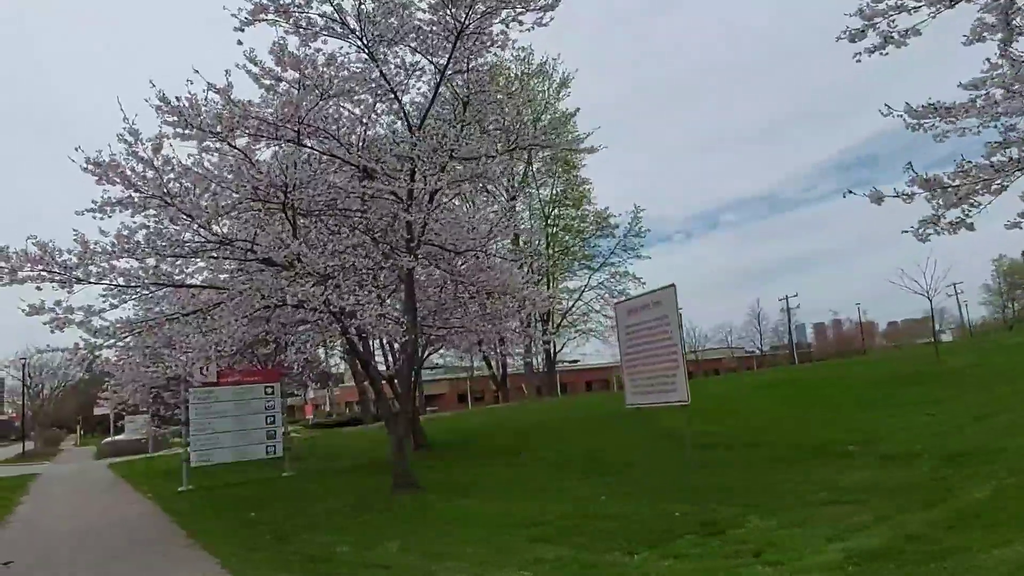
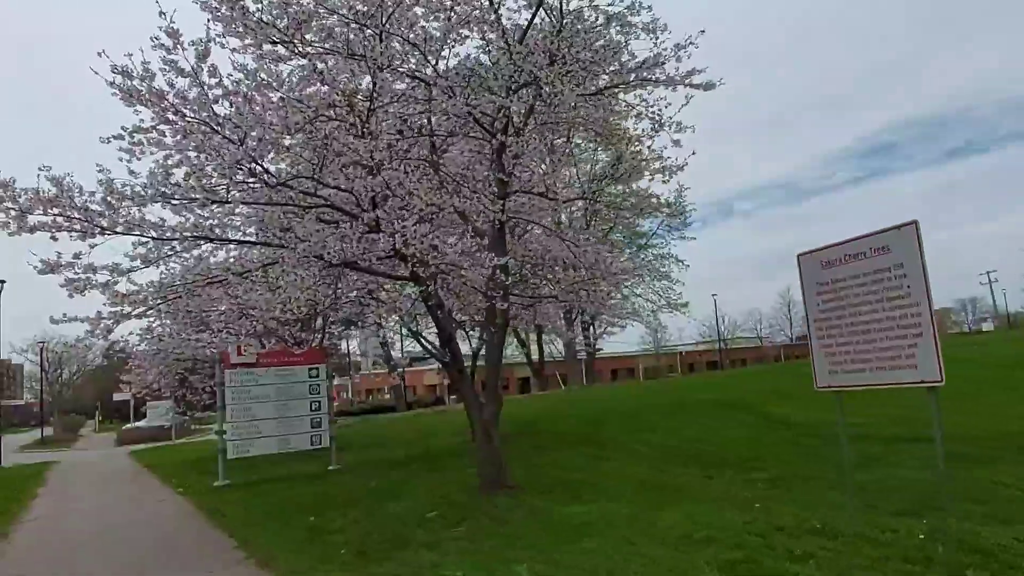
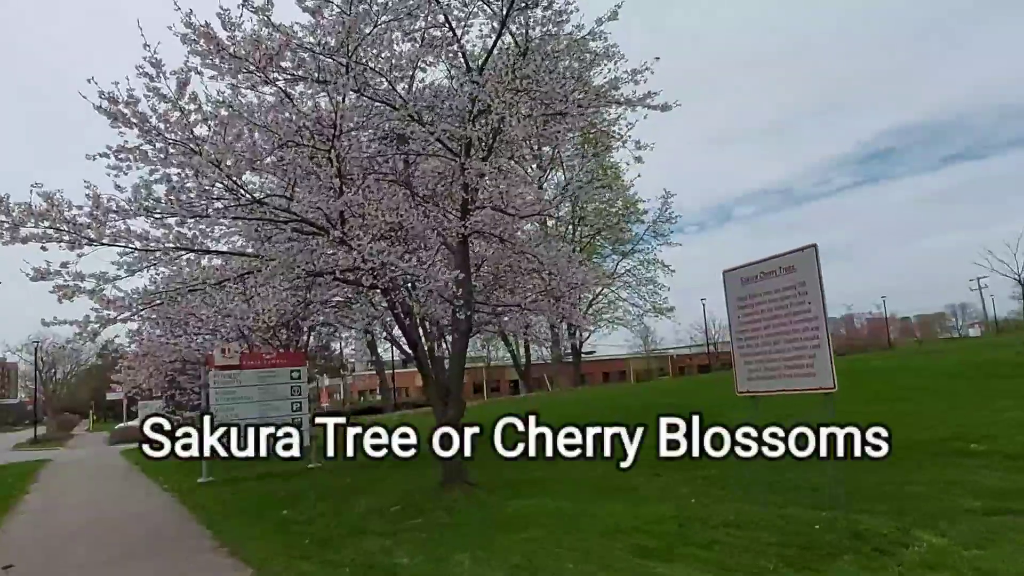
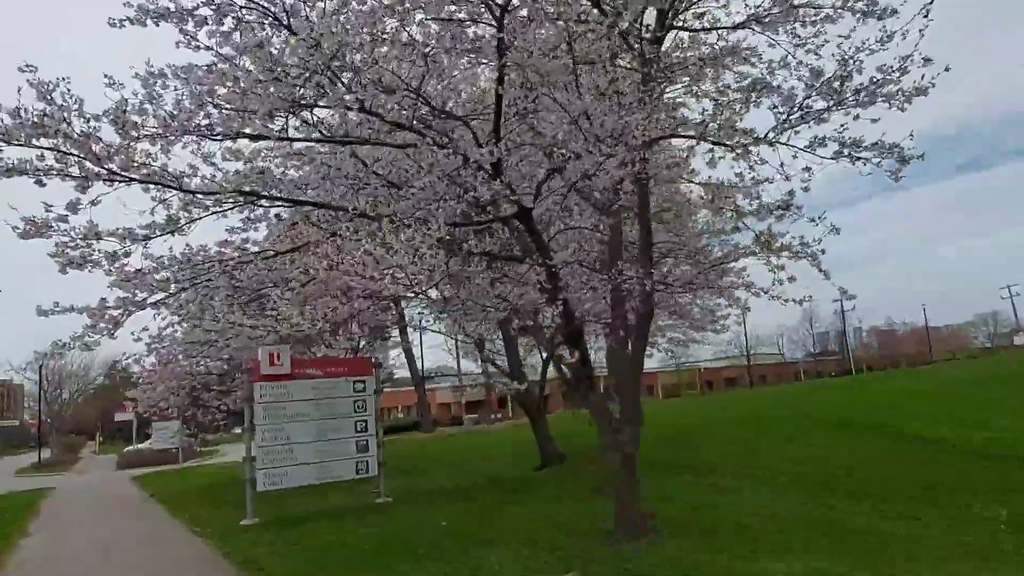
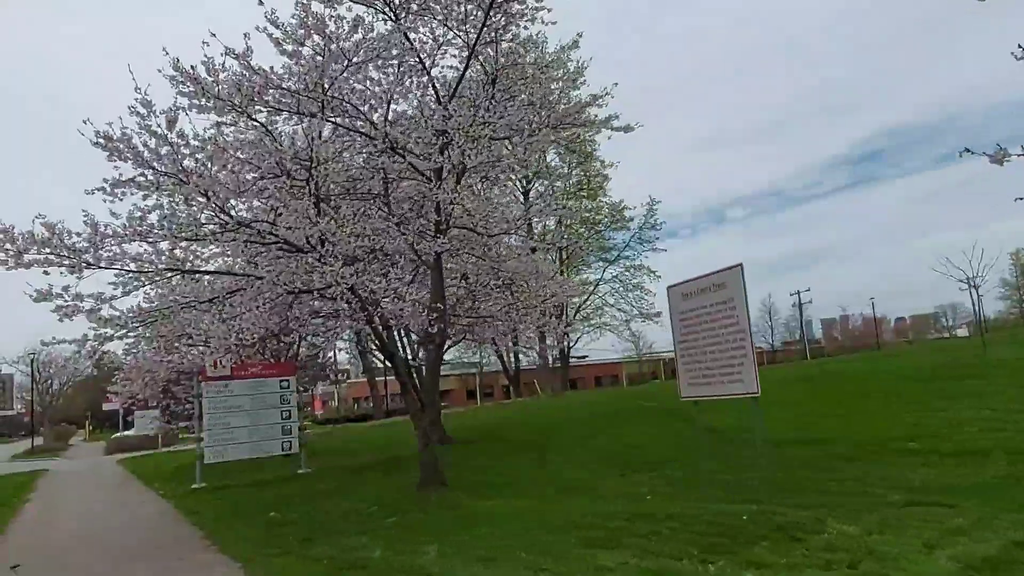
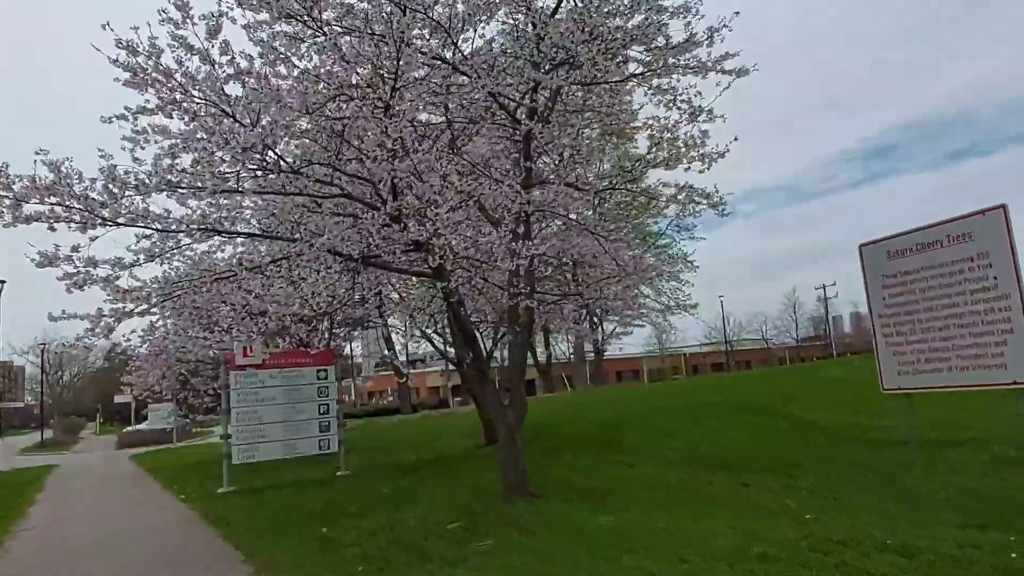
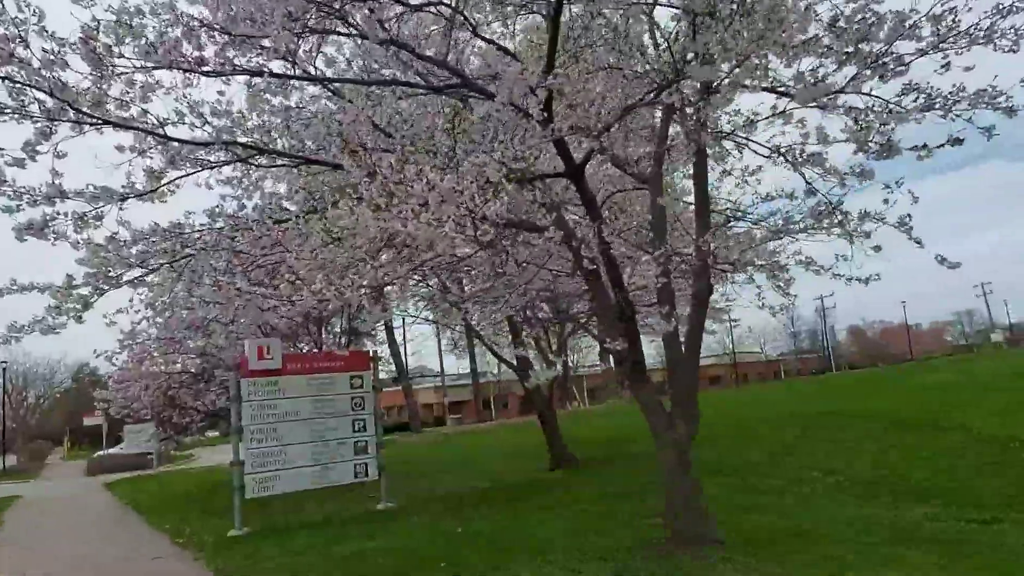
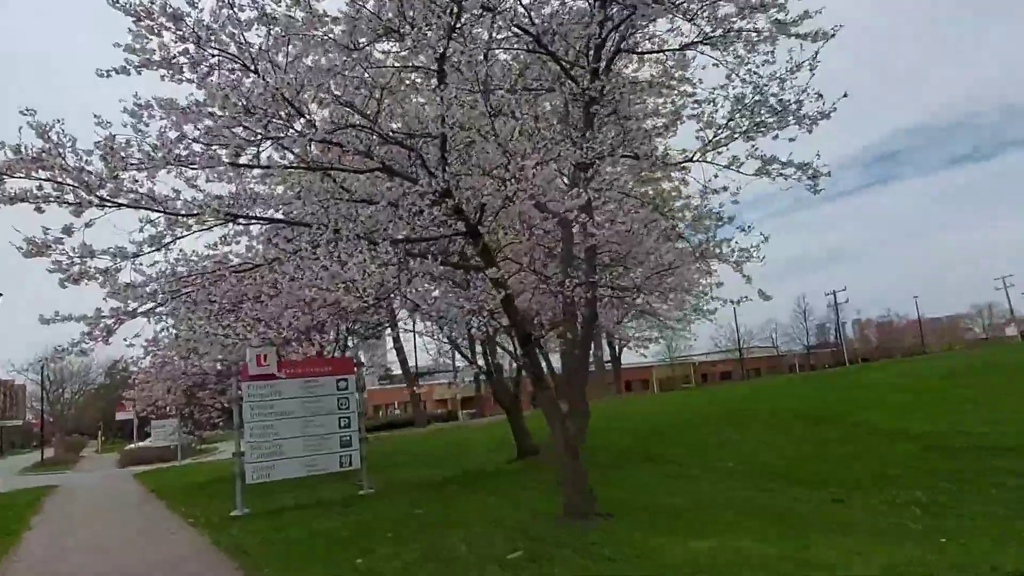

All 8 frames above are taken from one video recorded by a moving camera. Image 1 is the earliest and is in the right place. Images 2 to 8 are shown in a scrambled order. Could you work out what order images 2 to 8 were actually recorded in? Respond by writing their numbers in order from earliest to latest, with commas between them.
5, 3, 2, 6, 8, 4, 7
